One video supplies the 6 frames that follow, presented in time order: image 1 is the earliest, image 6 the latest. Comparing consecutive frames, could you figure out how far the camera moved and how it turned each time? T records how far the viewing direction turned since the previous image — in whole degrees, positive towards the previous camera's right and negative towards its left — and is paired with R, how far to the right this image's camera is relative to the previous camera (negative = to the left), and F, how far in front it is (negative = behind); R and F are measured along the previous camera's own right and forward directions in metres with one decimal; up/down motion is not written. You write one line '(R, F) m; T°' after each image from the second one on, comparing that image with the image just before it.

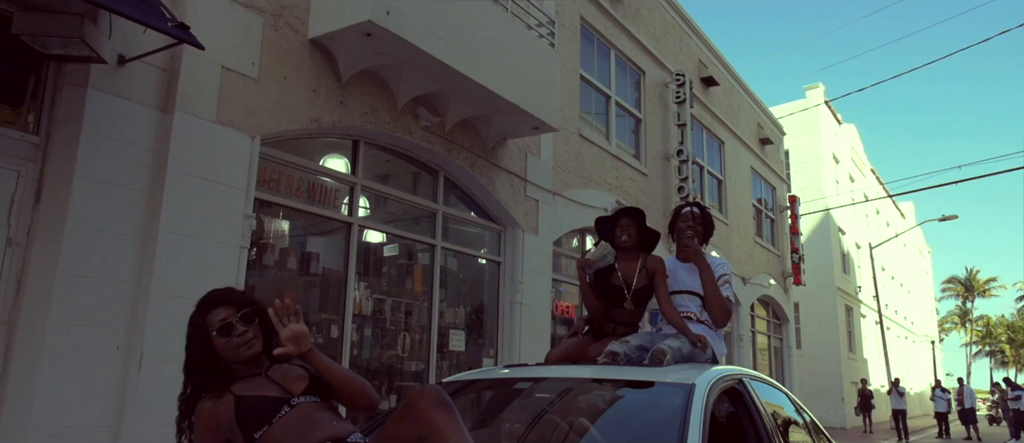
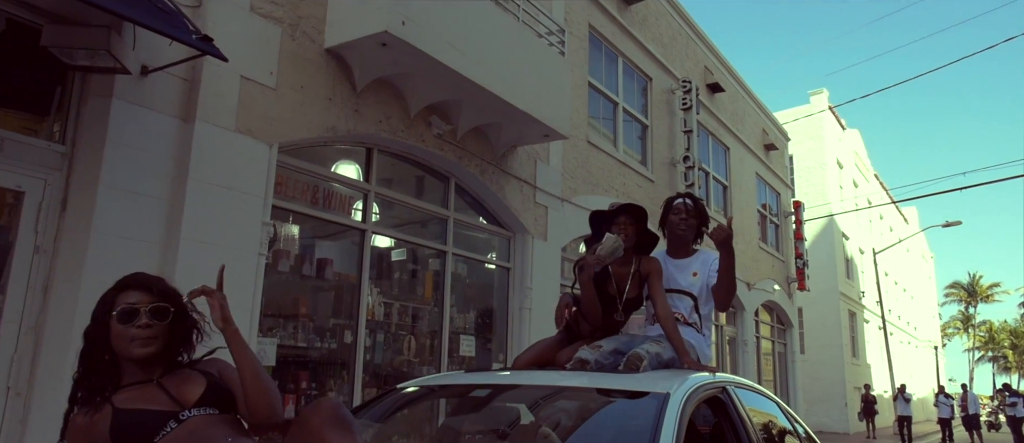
(-0.1, -0.1) m; 0°
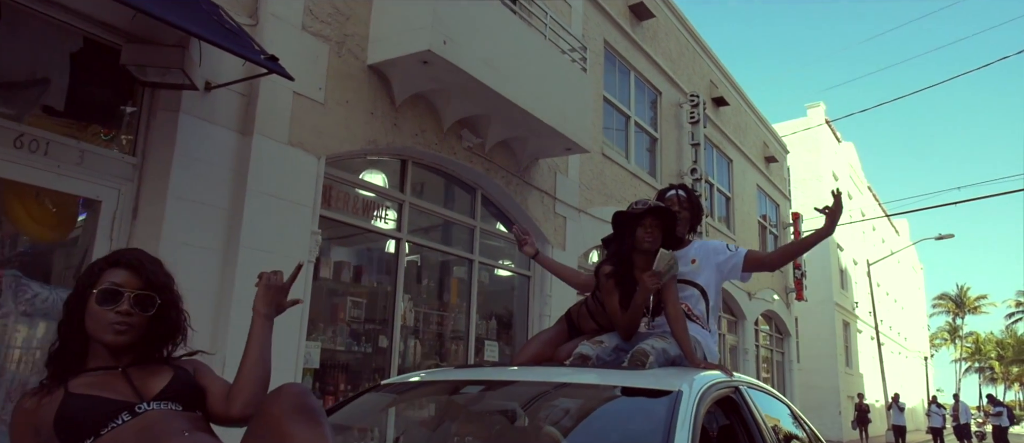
(-0.4, -0.3) m; +1°
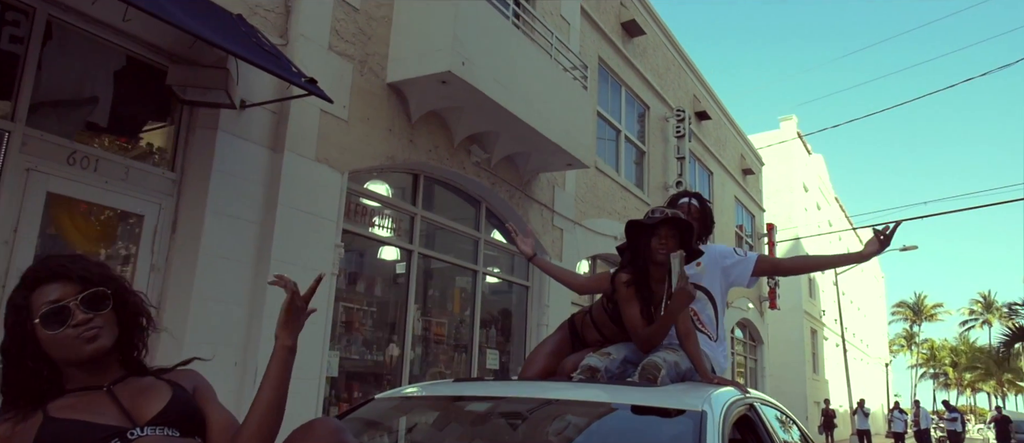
(-0.4, -0.3) m; +3°
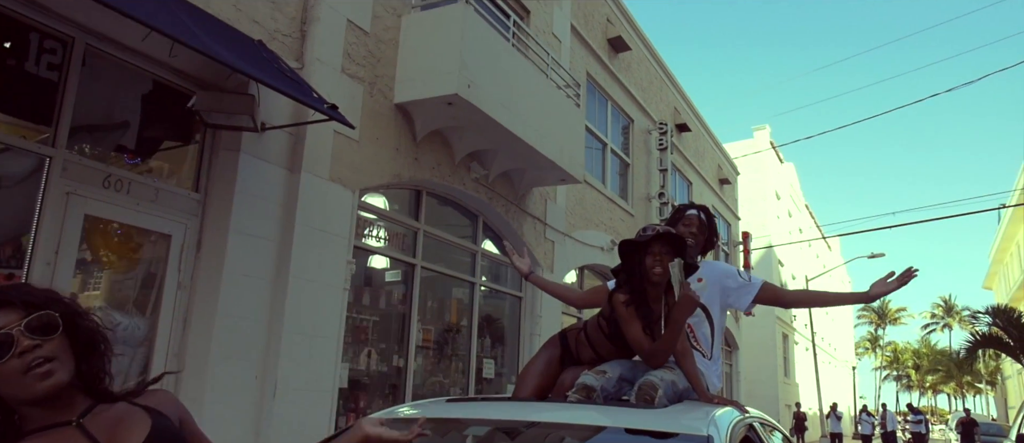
(-0.3, -0.3) m; +2°
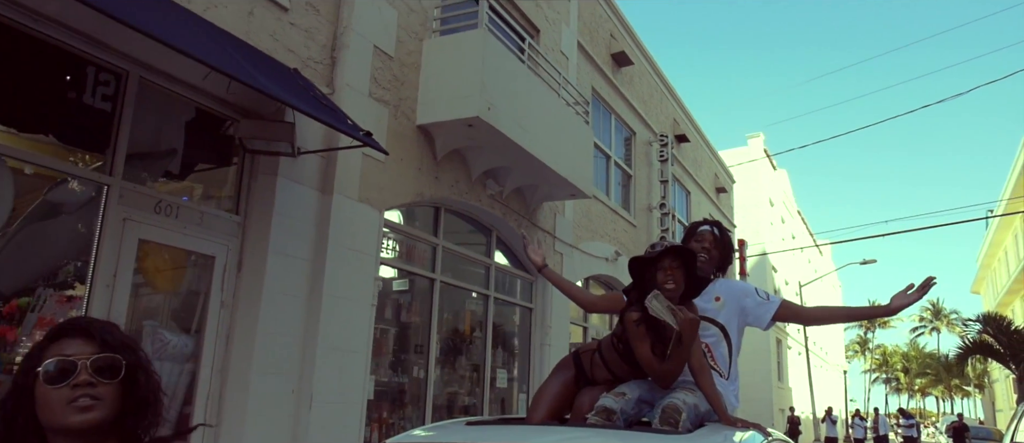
(-0.3, -0.3) m; +1°
